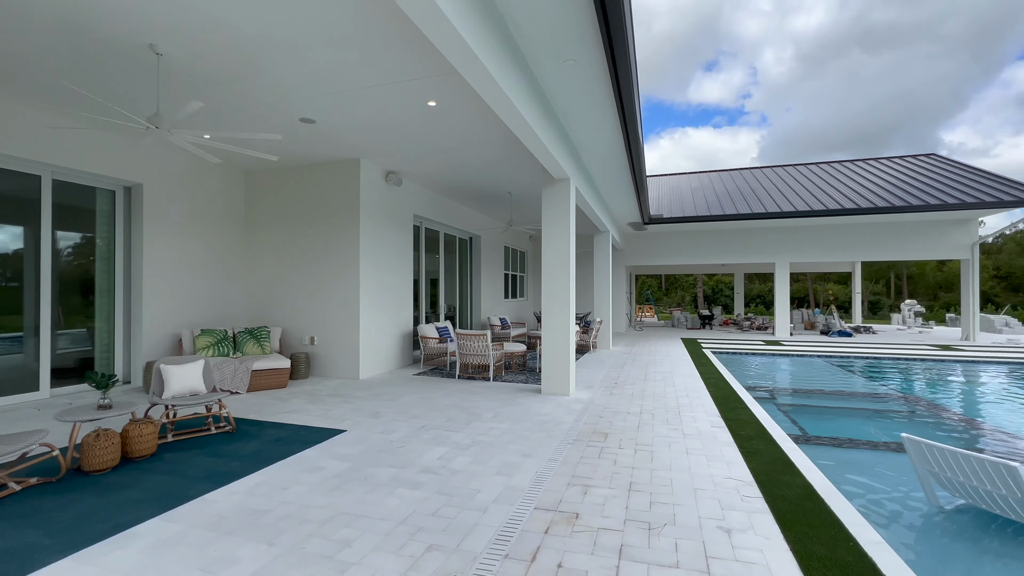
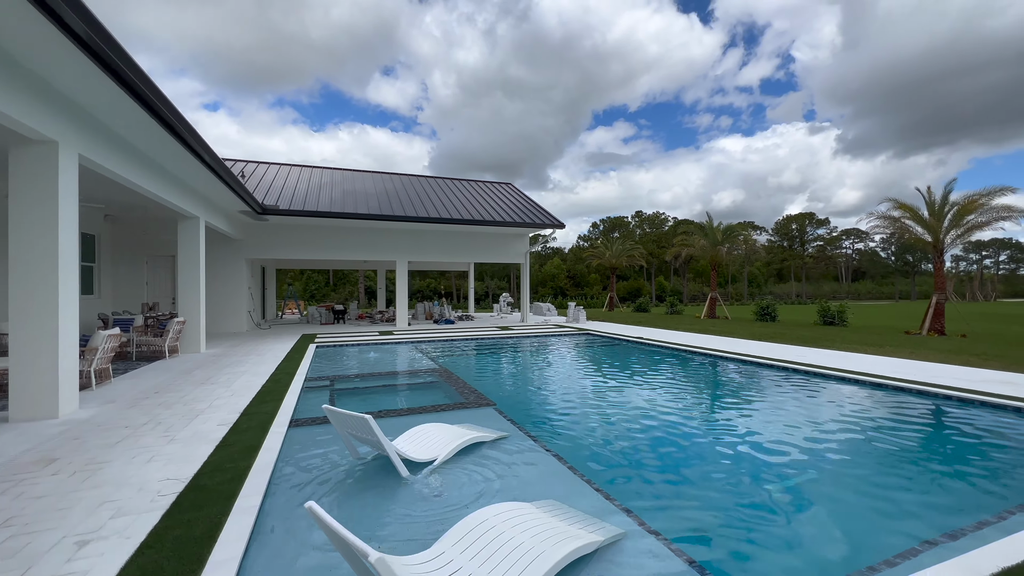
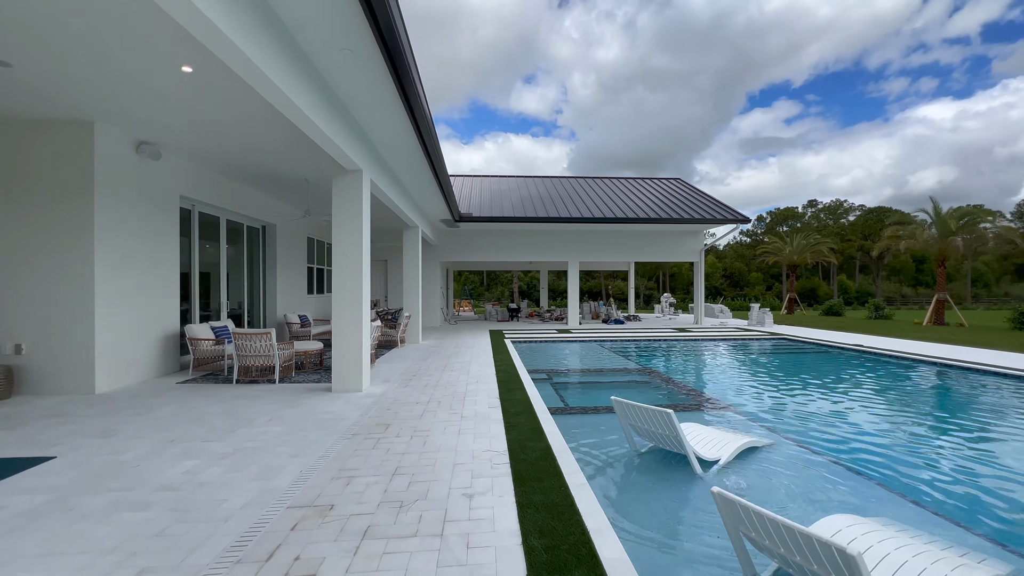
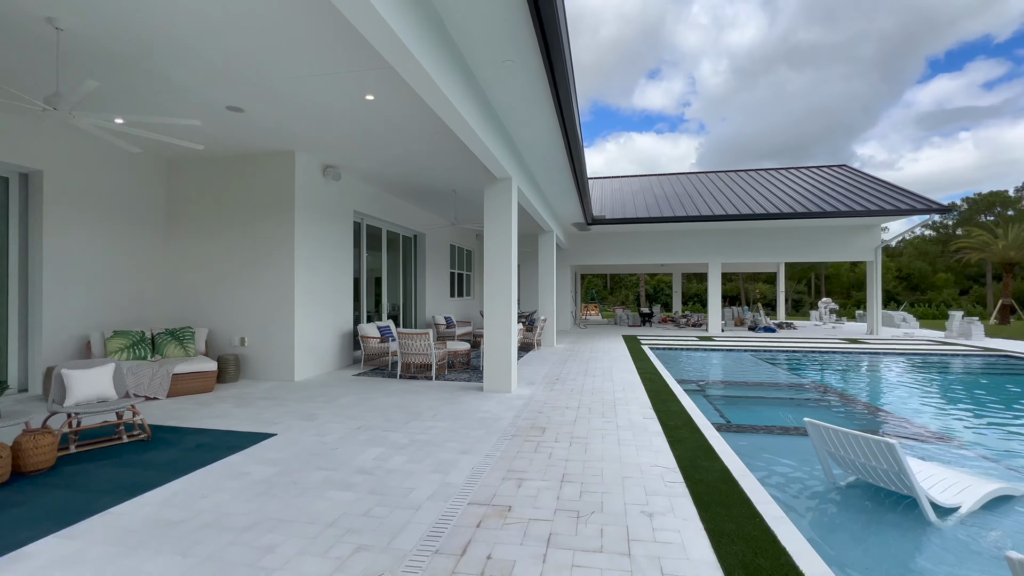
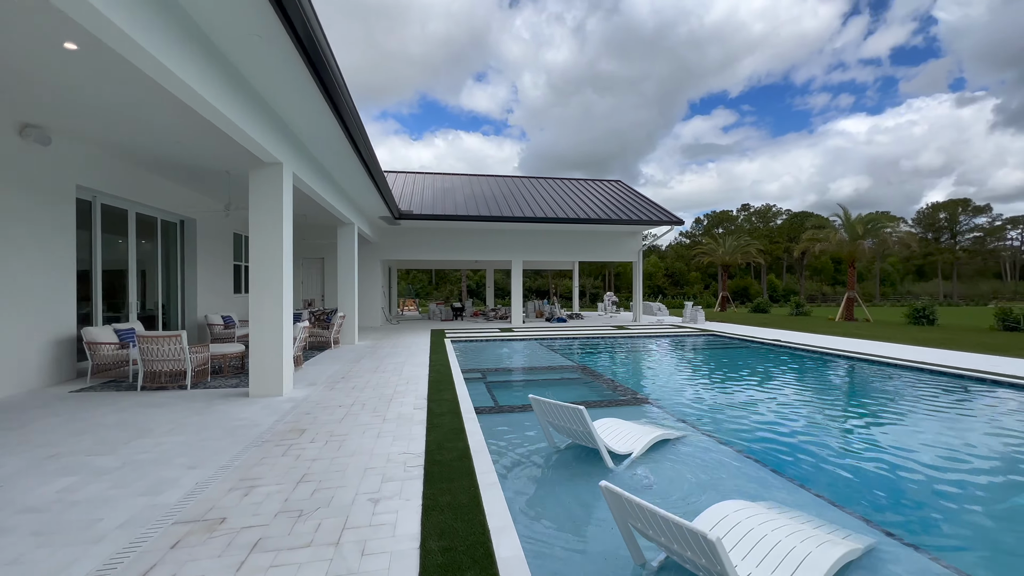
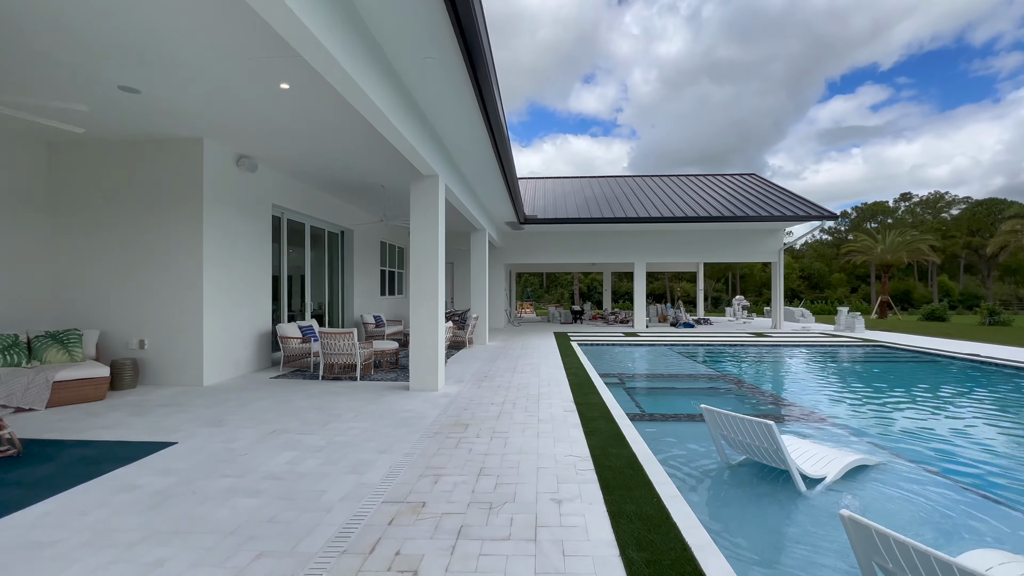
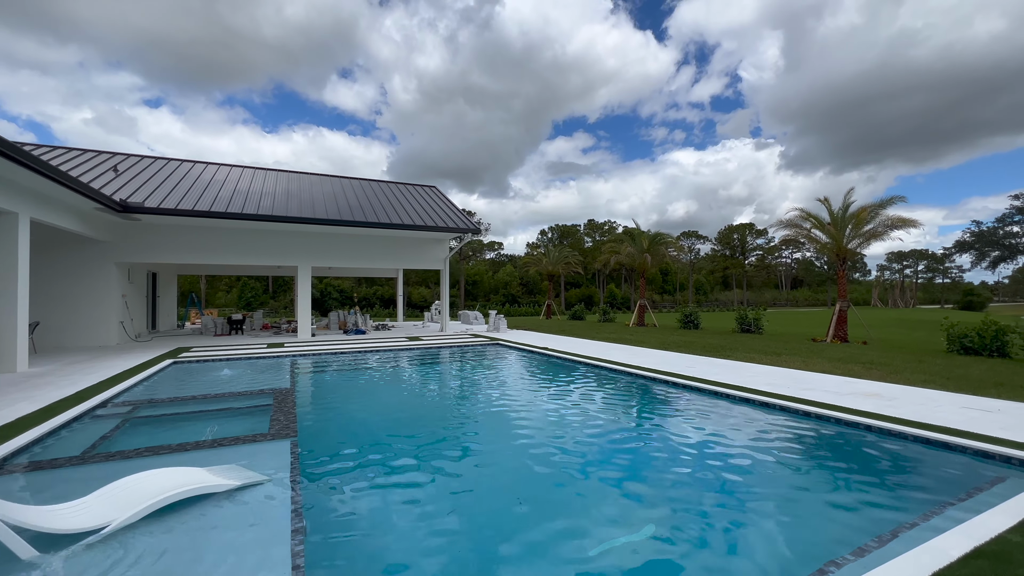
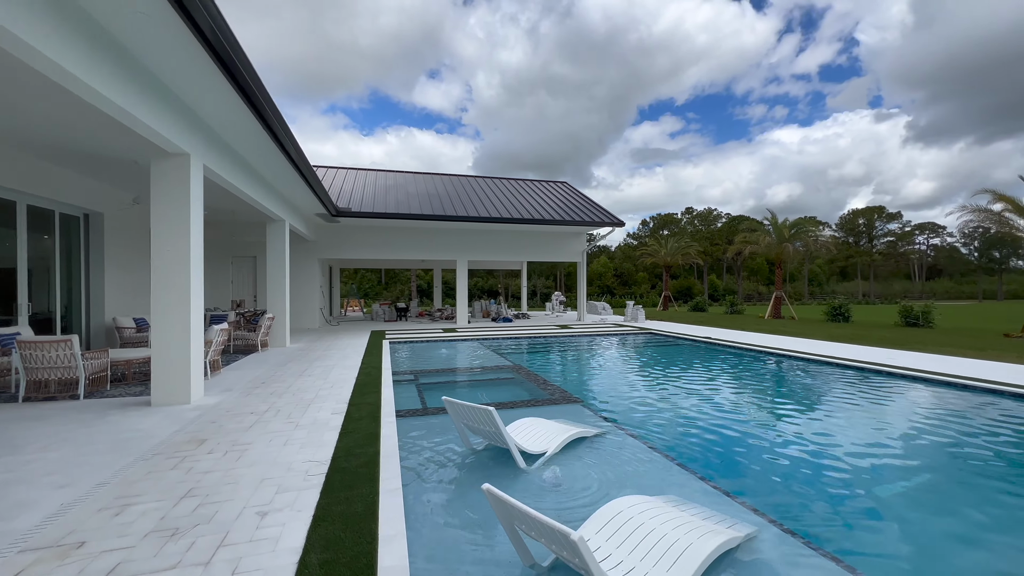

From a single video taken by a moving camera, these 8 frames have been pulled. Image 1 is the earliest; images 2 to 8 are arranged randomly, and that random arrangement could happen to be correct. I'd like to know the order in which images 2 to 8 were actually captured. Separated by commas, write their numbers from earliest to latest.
4, 6, 3, 5, 8, 2, 7
